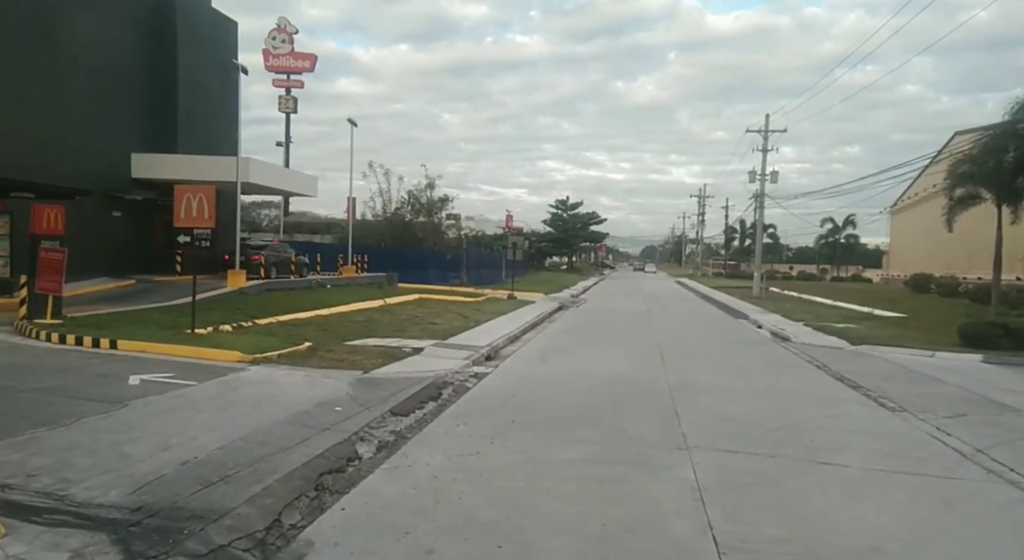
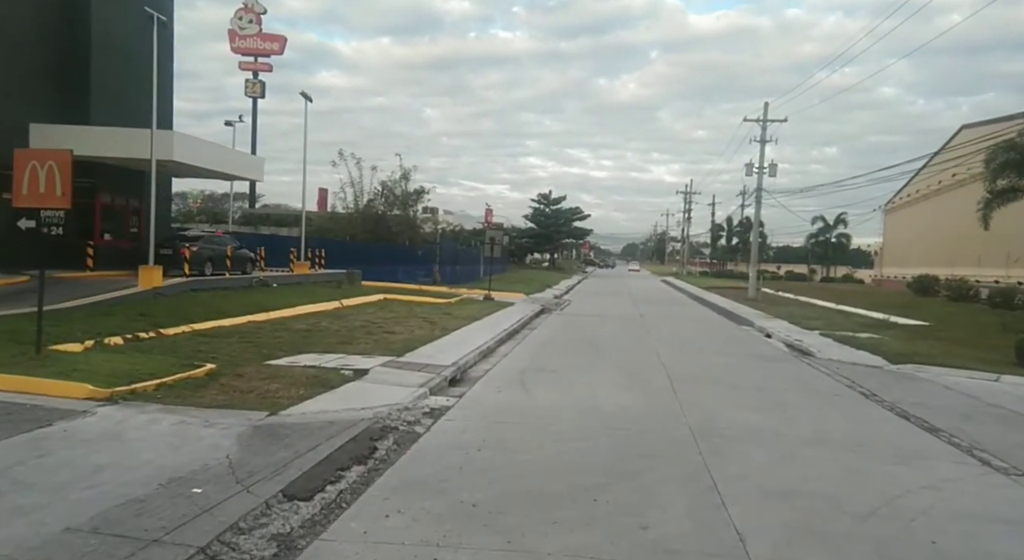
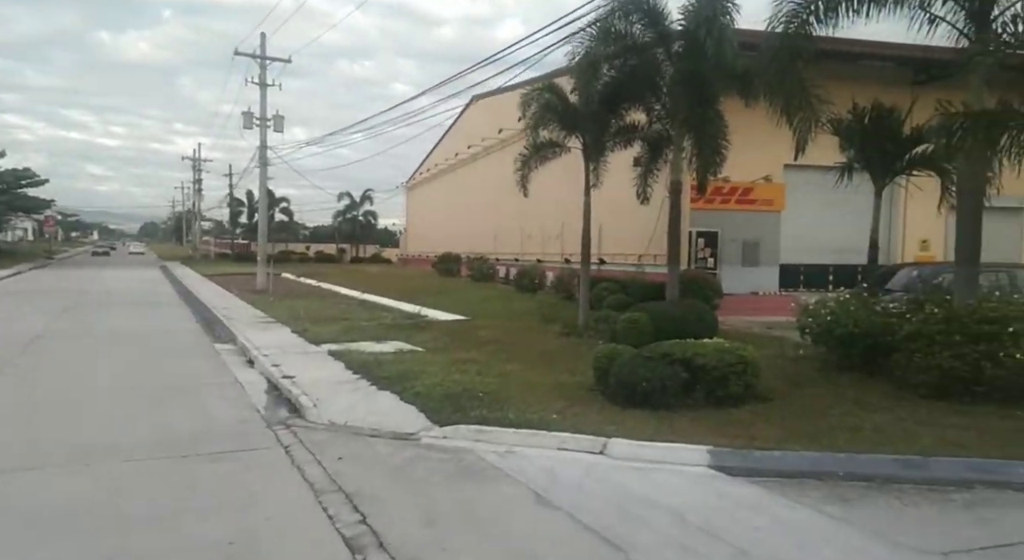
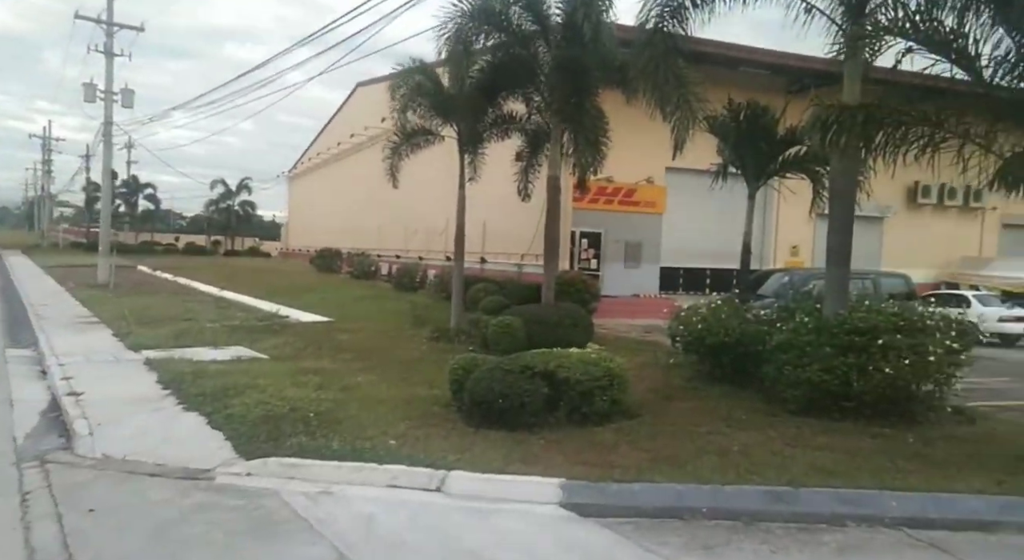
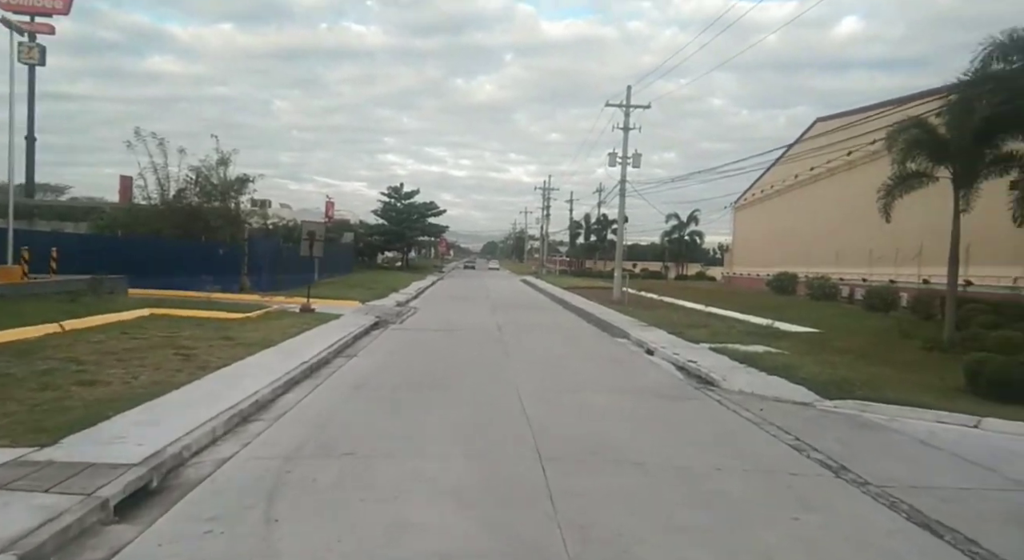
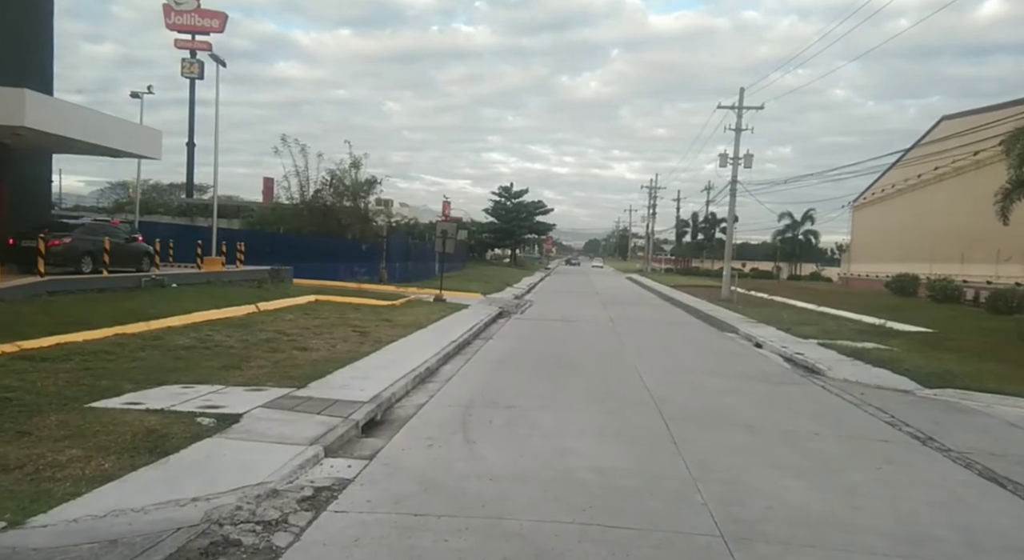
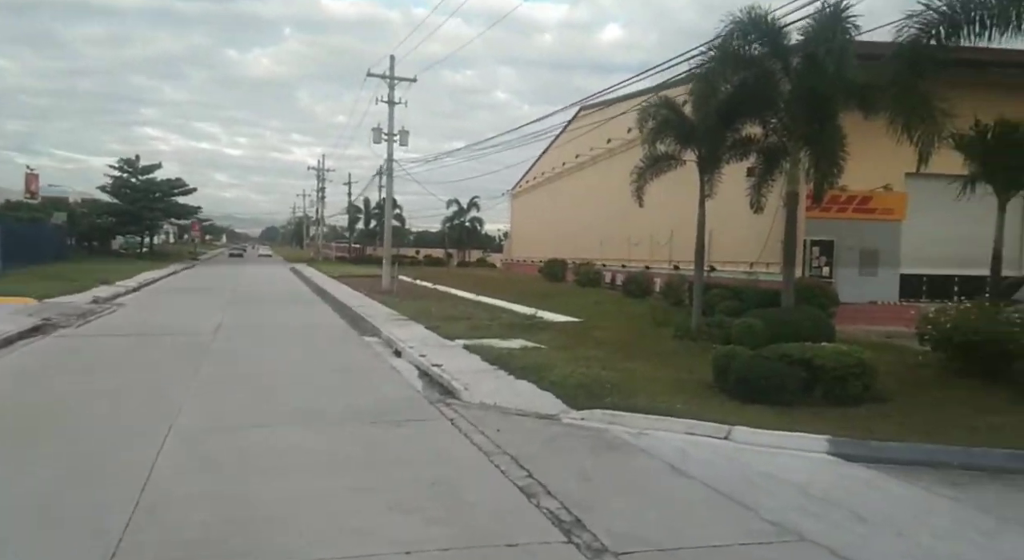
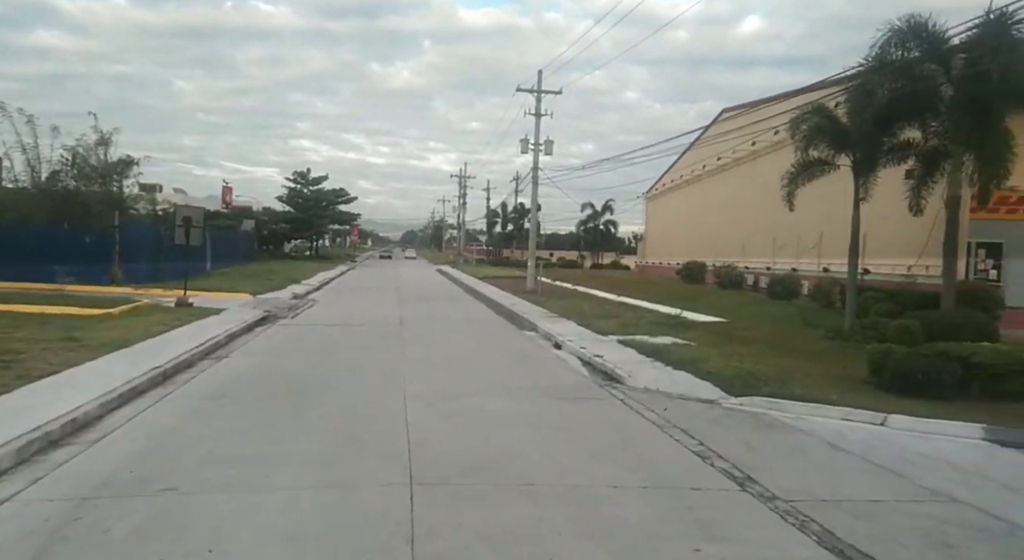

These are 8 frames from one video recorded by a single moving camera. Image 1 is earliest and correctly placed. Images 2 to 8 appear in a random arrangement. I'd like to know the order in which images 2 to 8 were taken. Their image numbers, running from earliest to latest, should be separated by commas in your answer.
2, 6, 5, 8, 7, 3, 4
